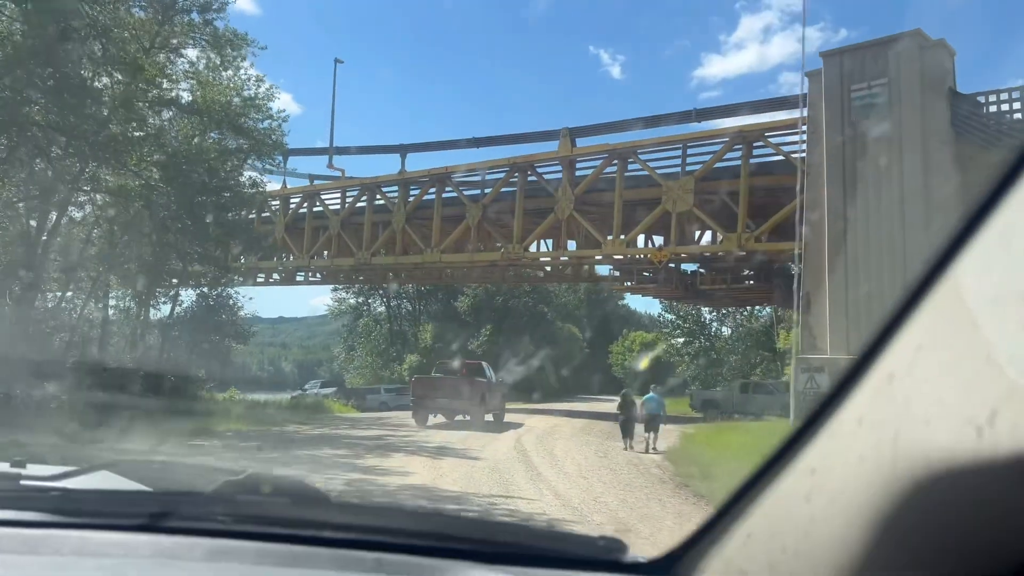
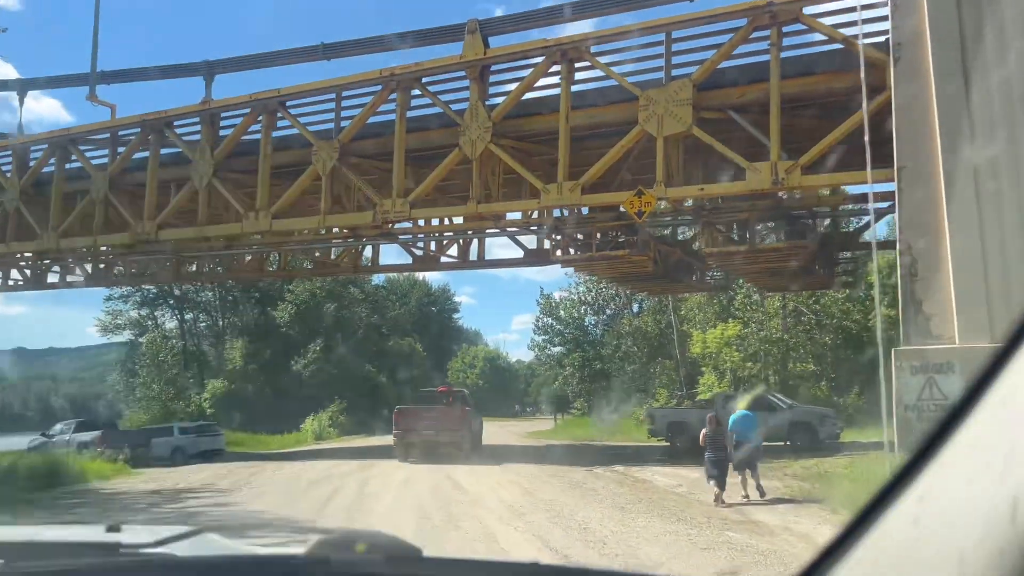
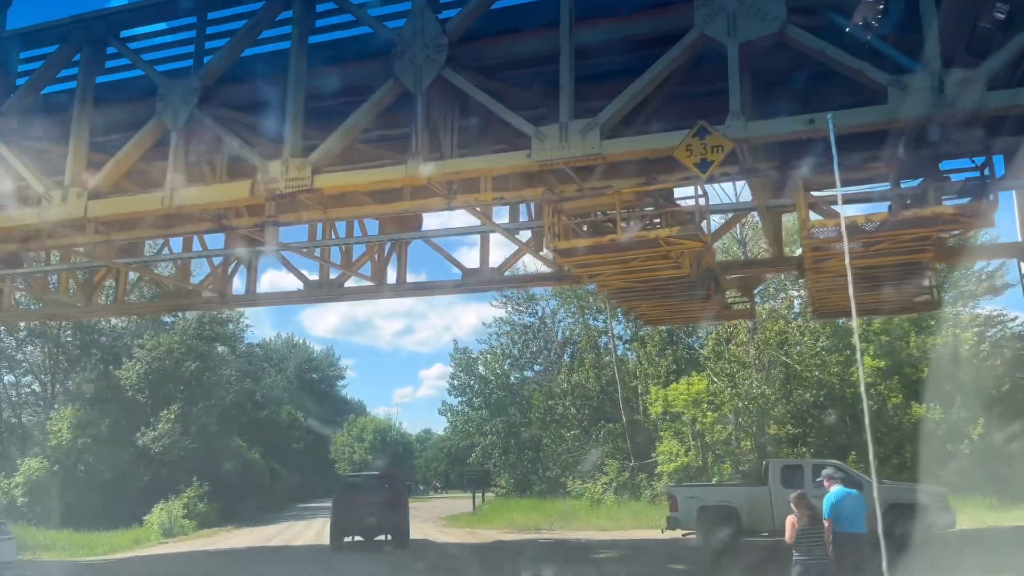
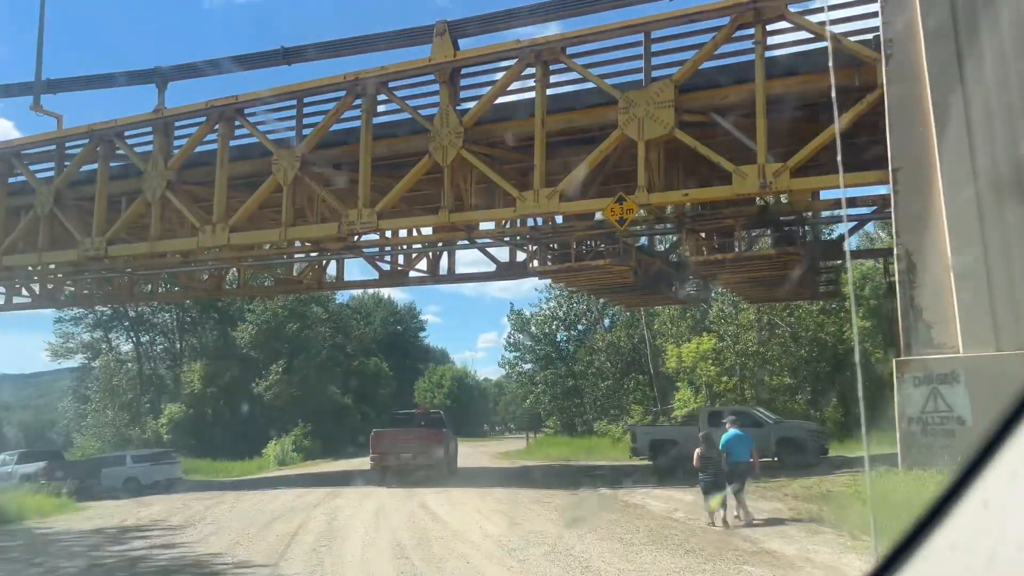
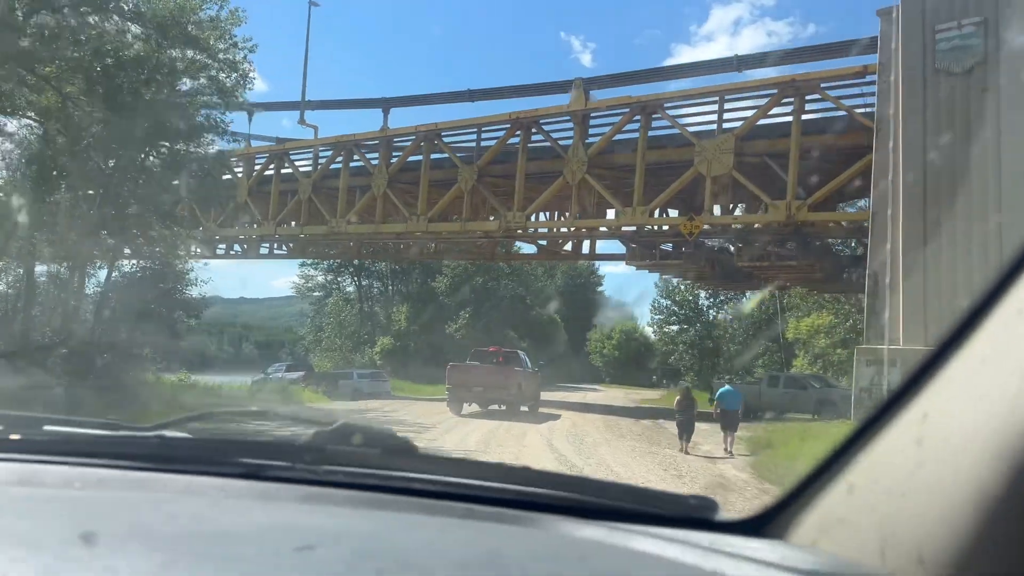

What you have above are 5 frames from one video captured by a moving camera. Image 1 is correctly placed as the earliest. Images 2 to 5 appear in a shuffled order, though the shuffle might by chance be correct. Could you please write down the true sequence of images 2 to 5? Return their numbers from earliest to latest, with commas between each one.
5, 2, 4, 3
